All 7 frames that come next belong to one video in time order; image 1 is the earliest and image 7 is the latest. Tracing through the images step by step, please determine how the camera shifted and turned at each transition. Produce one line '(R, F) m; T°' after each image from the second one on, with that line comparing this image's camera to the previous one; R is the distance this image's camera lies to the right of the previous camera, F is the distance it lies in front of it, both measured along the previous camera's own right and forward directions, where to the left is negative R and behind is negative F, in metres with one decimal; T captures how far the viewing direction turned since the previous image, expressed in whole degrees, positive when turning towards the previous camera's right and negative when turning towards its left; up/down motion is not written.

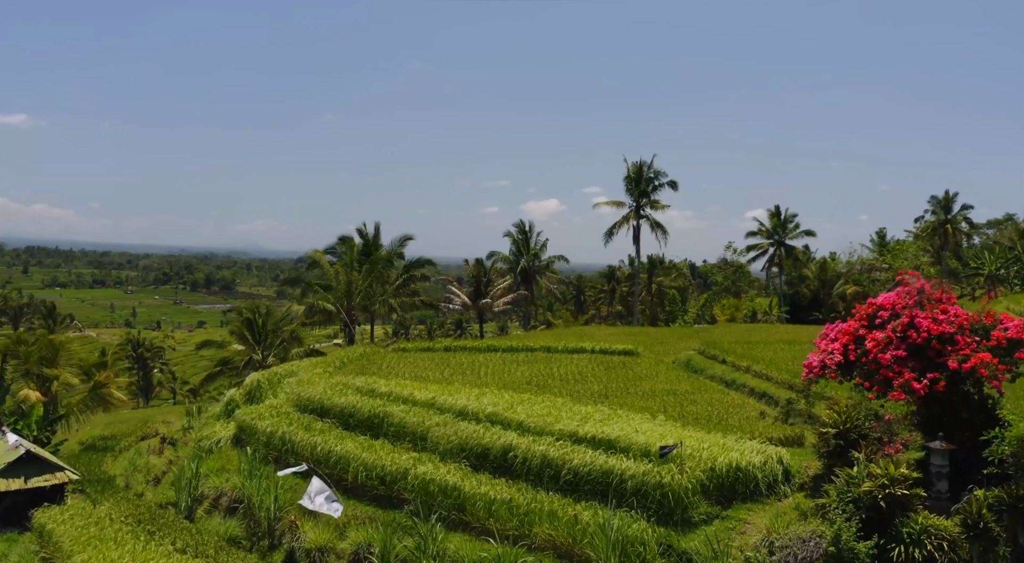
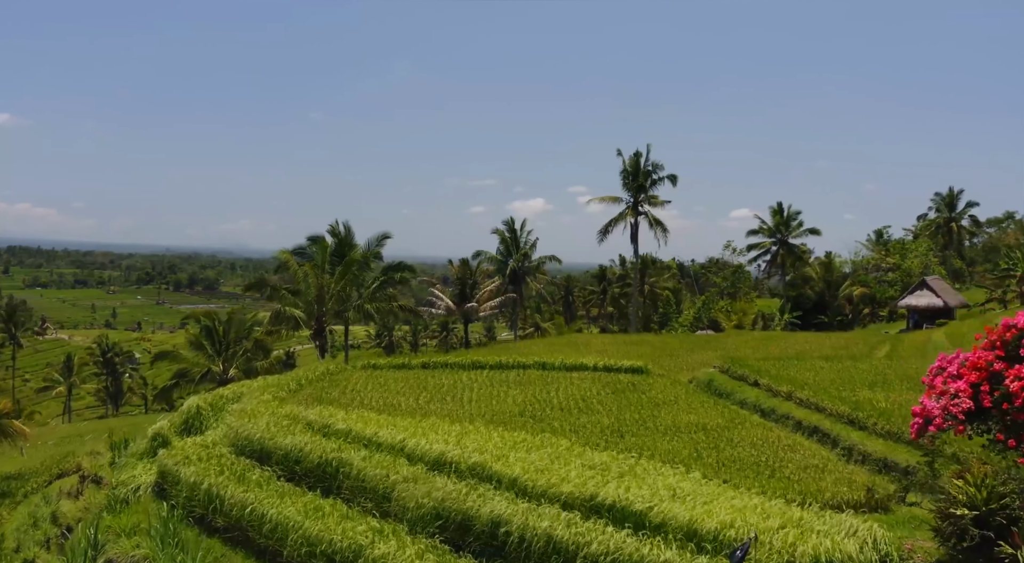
(-0.1, +4.2) m; +1°
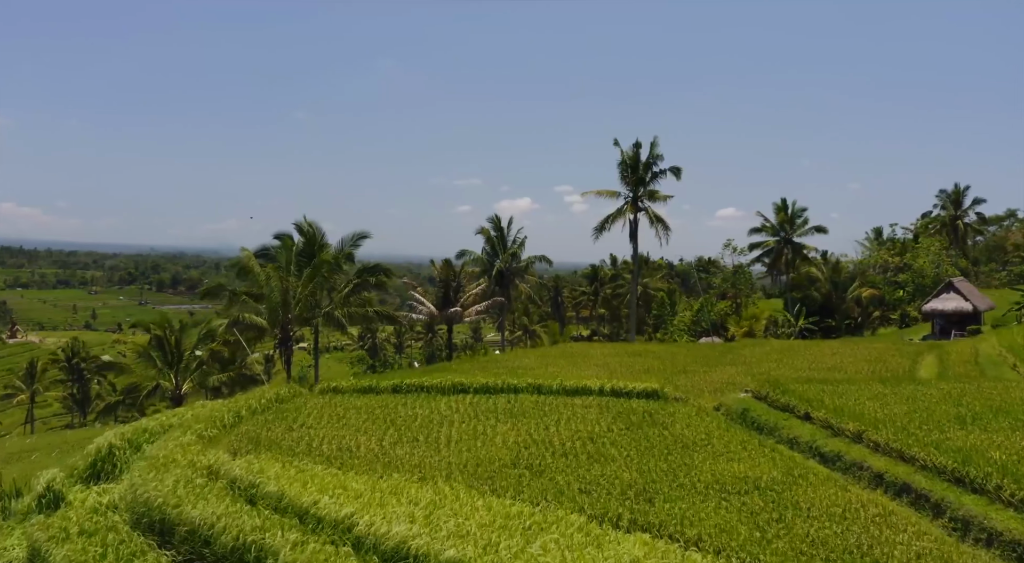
(0.0, +4.3) m; +1°
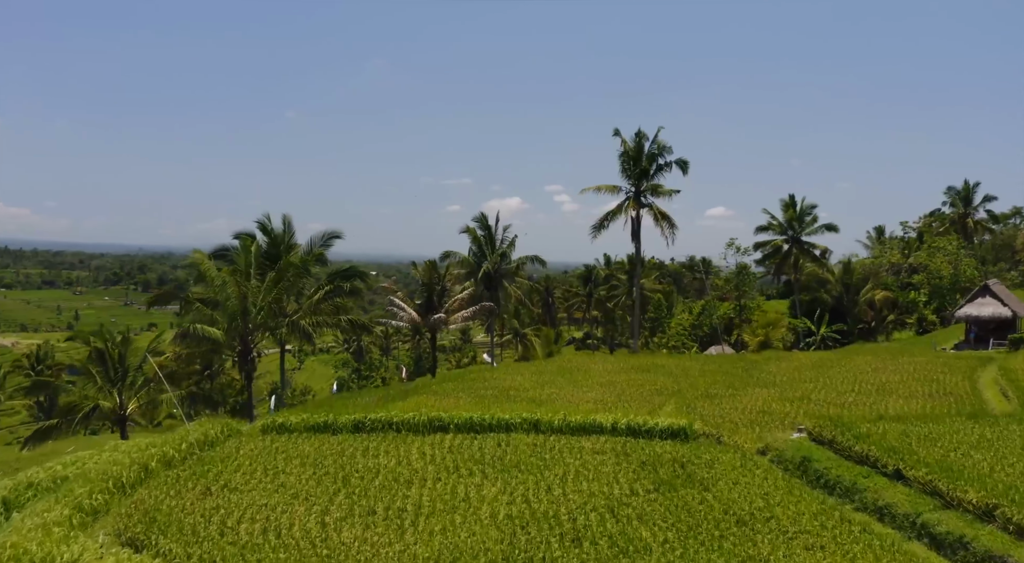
(0.0, +4.3) m; +1°
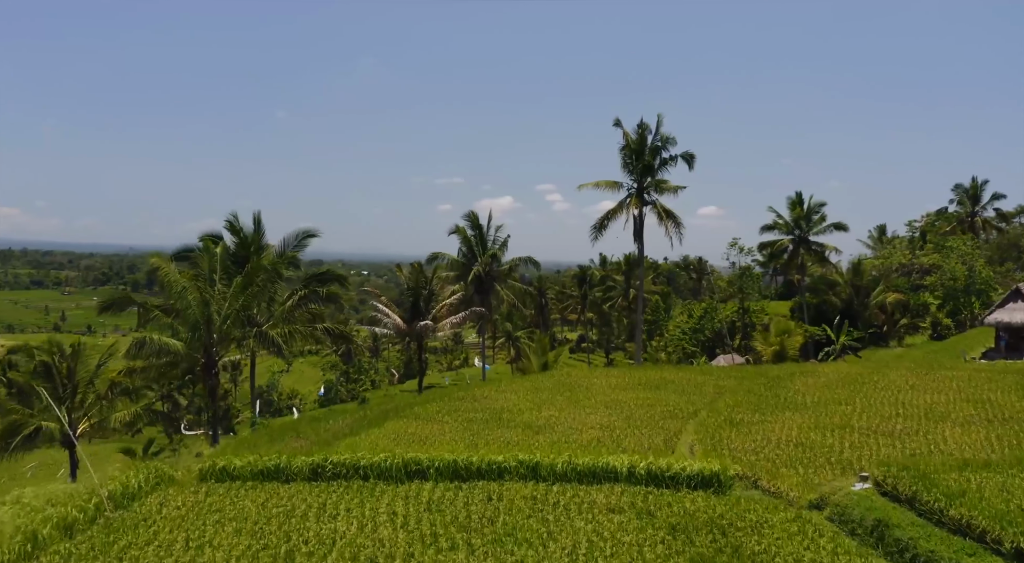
(0.0, +3.1) m; 0°
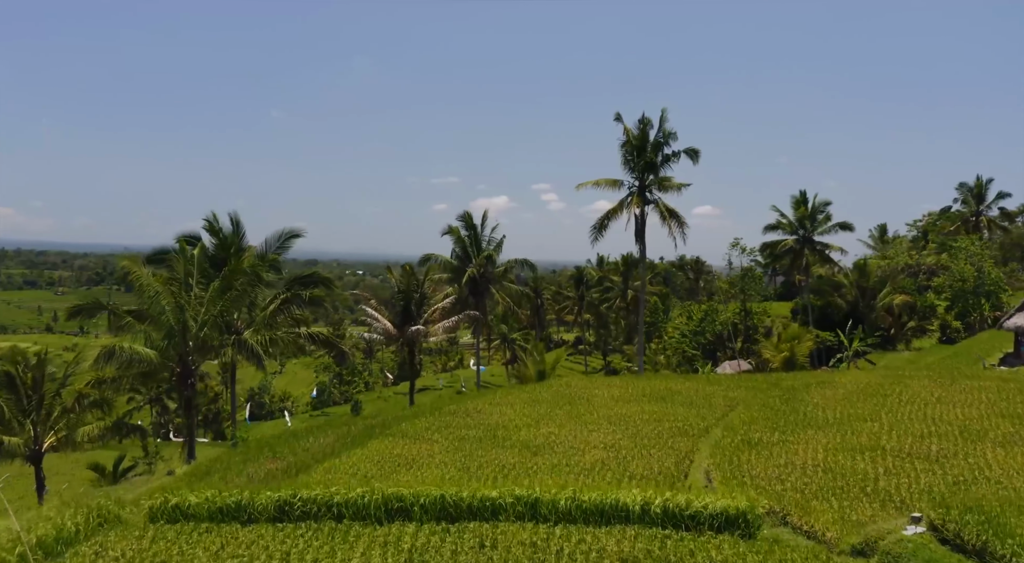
(0.0, +1.8) m; 0°
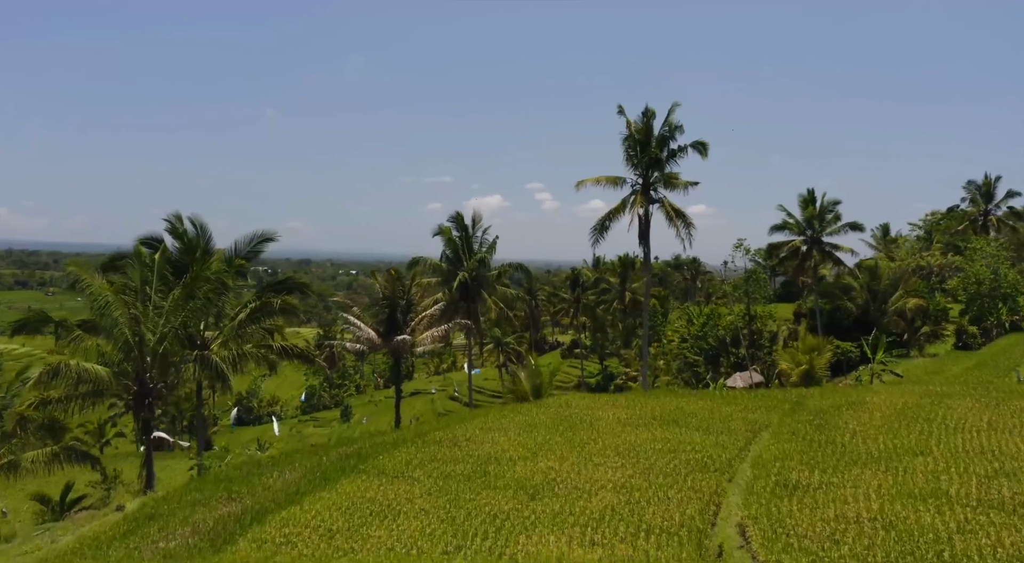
(0.0, +2.7) m; 0°
